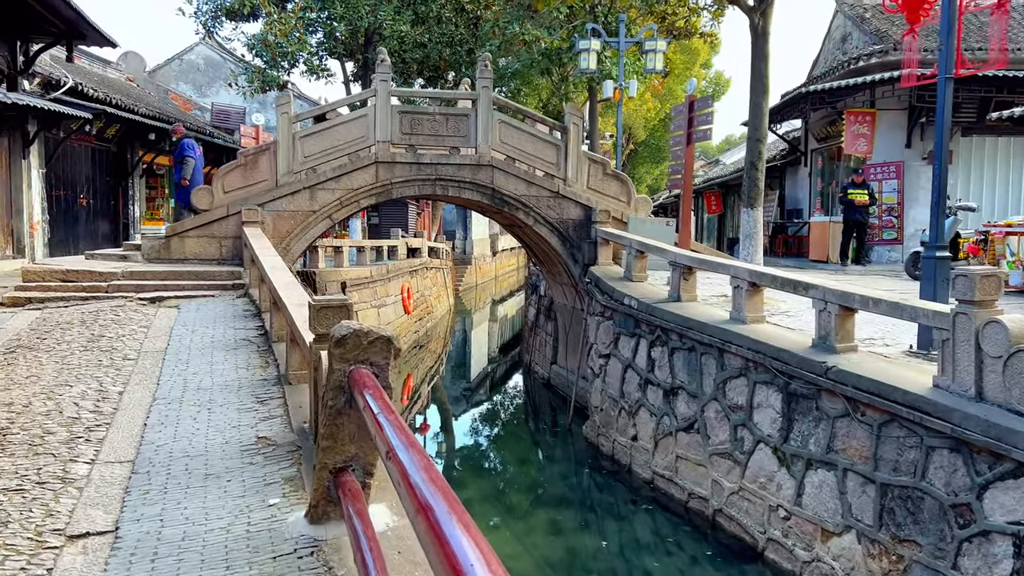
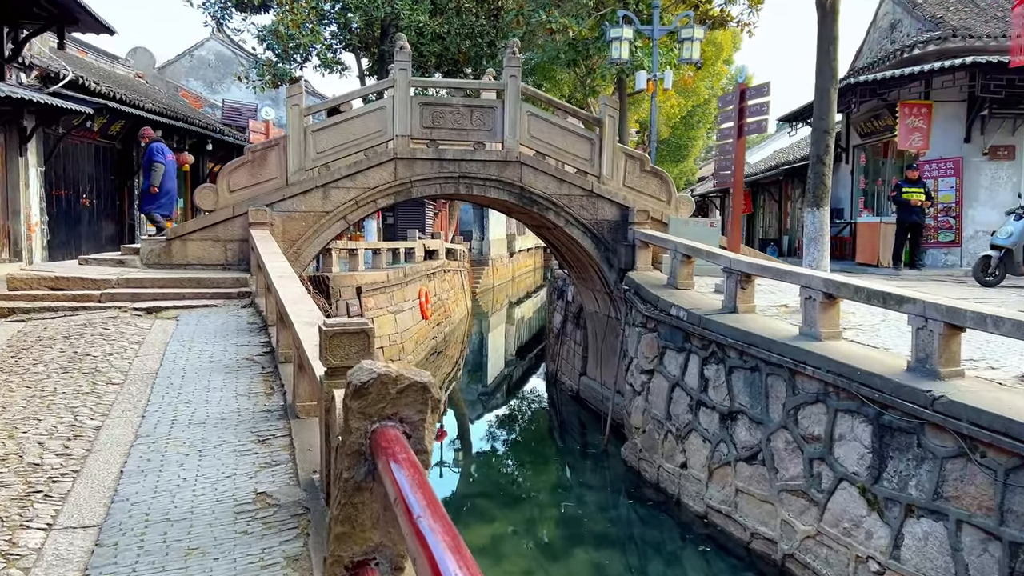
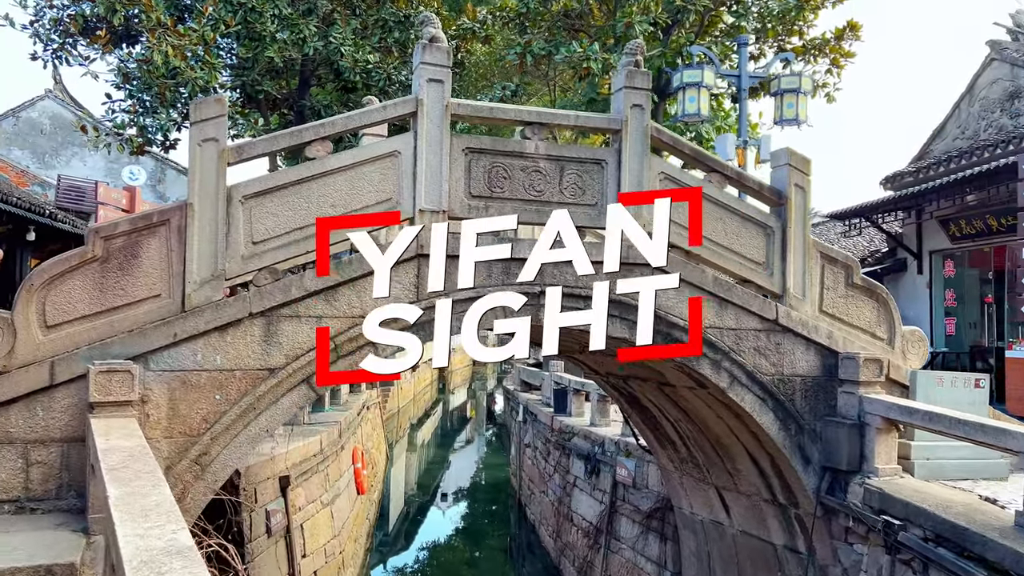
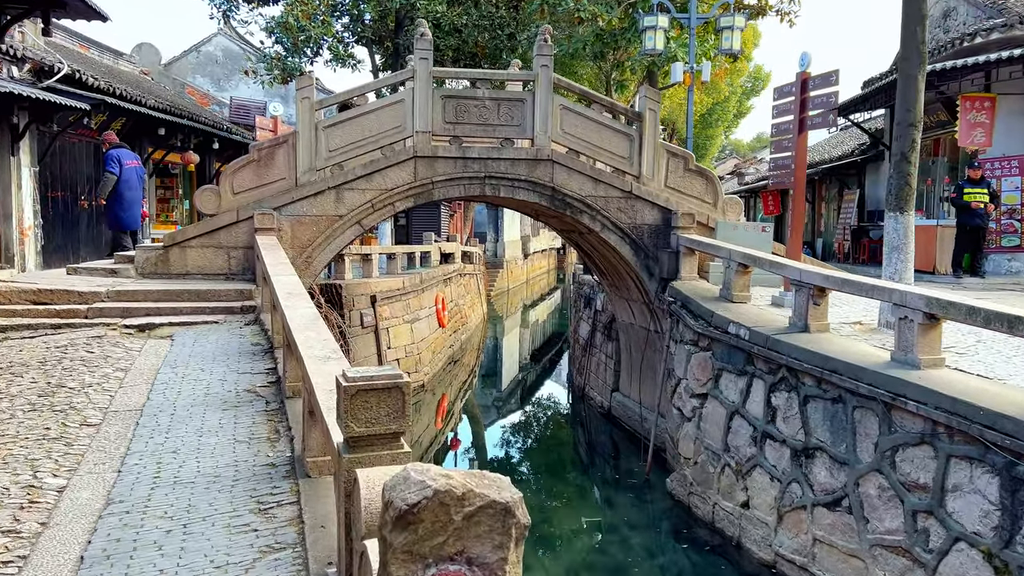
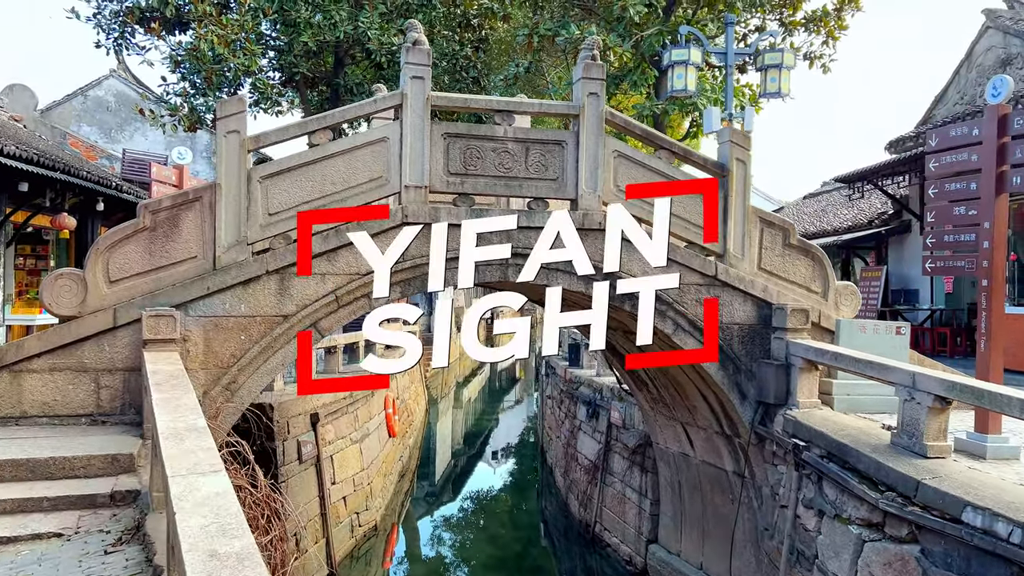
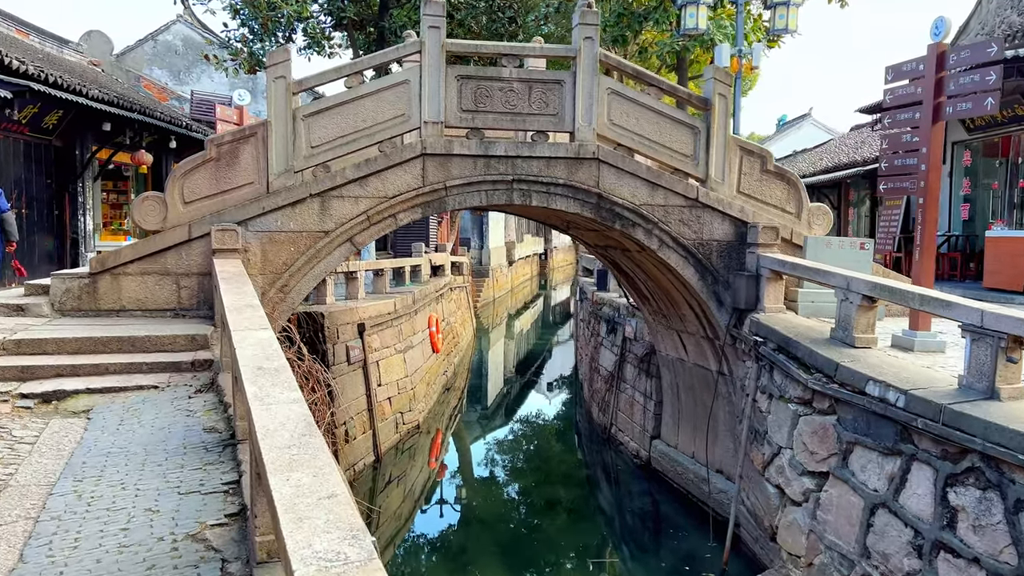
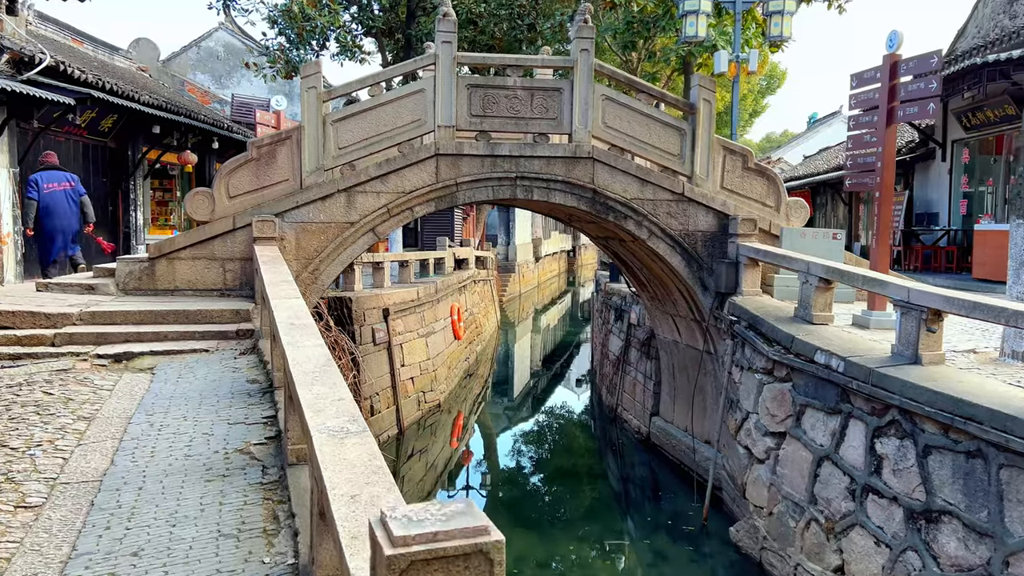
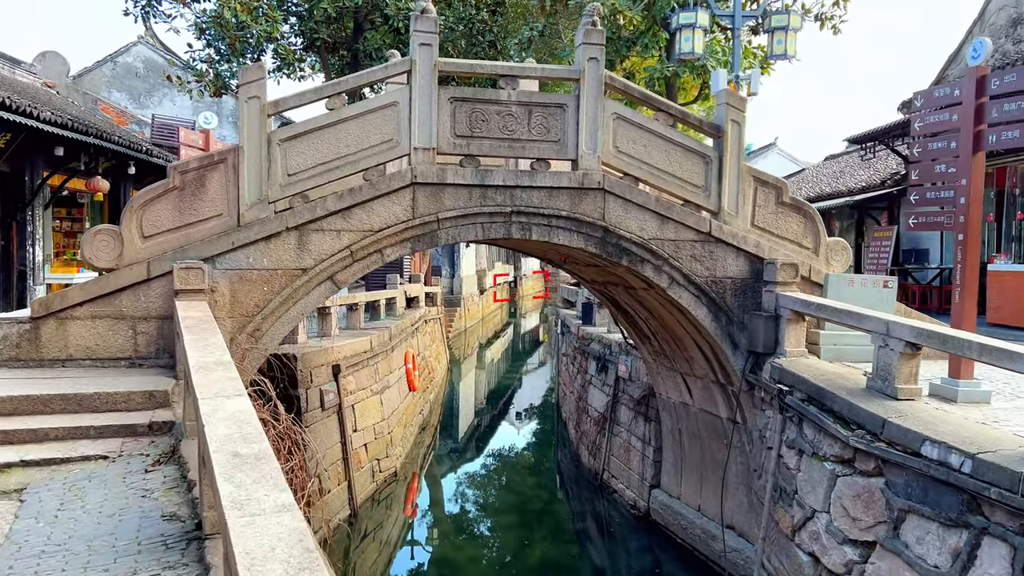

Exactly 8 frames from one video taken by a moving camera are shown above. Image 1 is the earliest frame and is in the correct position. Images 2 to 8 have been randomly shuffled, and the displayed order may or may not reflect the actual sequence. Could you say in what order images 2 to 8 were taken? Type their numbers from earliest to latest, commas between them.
2, 4, 7, 6, 8, 5, 3
